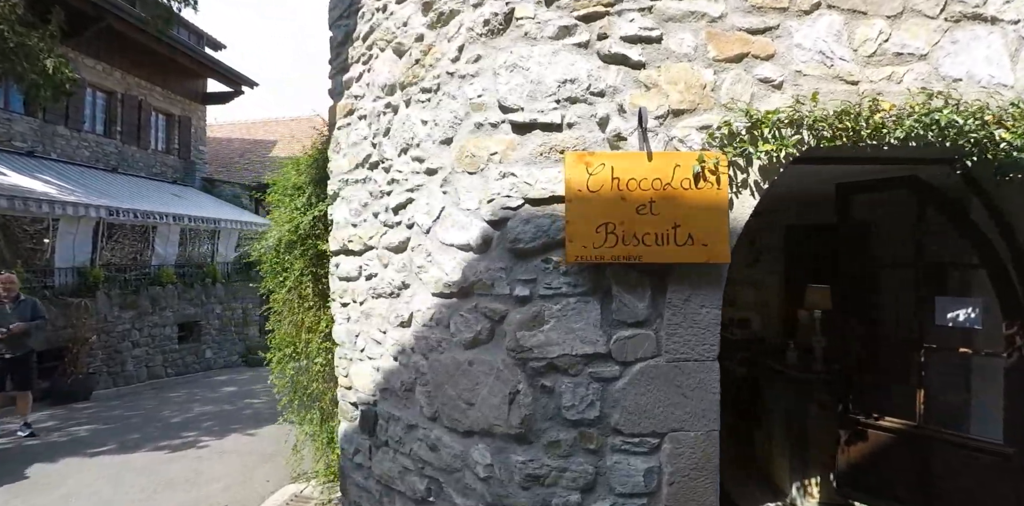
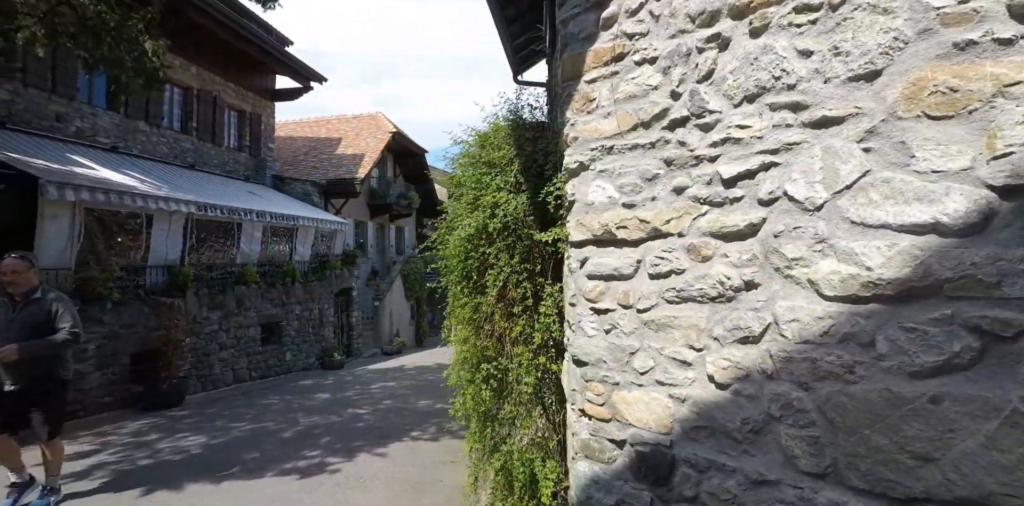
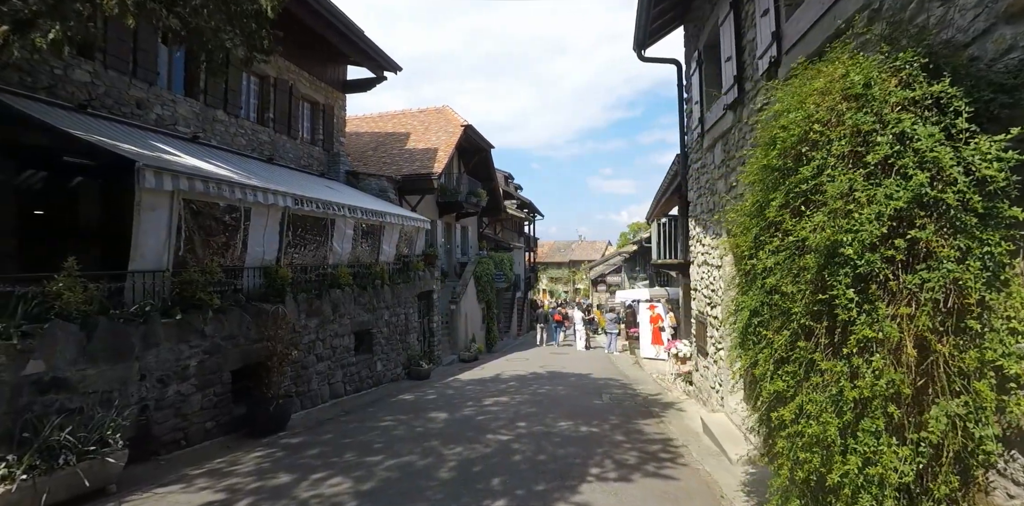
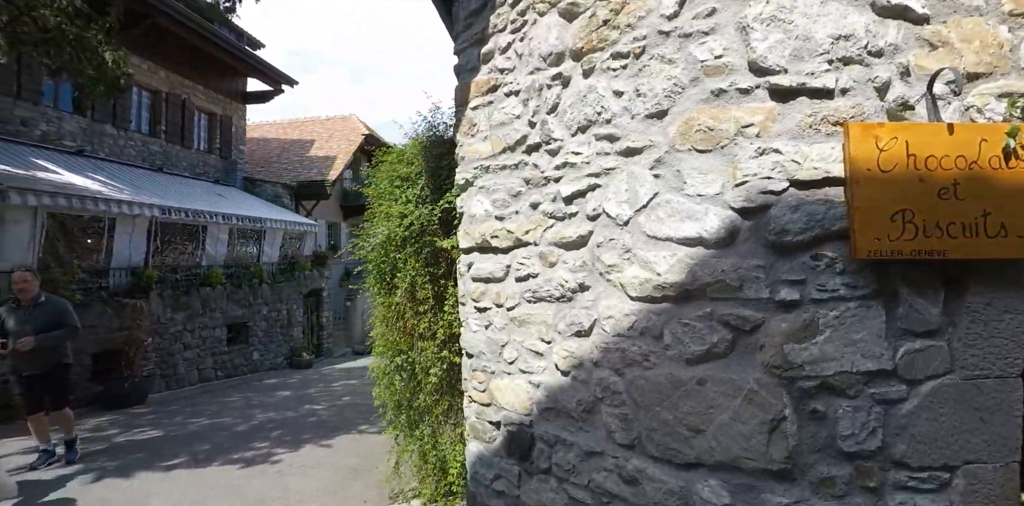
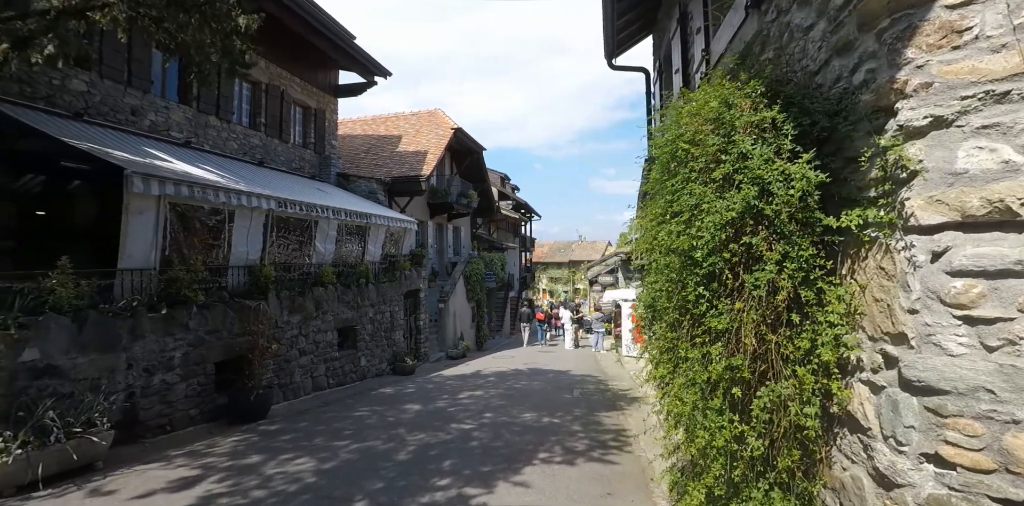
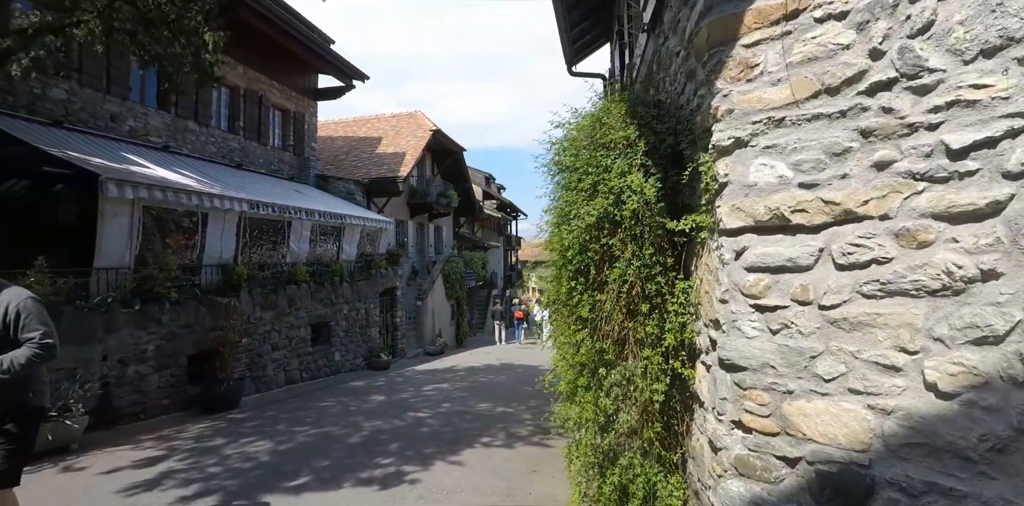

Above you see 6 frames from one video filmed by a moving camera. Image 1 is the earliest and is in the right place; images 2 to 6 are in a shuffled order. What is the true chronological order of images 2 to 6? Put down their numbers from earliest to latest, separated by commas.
4, 2, 6, 5, 3
